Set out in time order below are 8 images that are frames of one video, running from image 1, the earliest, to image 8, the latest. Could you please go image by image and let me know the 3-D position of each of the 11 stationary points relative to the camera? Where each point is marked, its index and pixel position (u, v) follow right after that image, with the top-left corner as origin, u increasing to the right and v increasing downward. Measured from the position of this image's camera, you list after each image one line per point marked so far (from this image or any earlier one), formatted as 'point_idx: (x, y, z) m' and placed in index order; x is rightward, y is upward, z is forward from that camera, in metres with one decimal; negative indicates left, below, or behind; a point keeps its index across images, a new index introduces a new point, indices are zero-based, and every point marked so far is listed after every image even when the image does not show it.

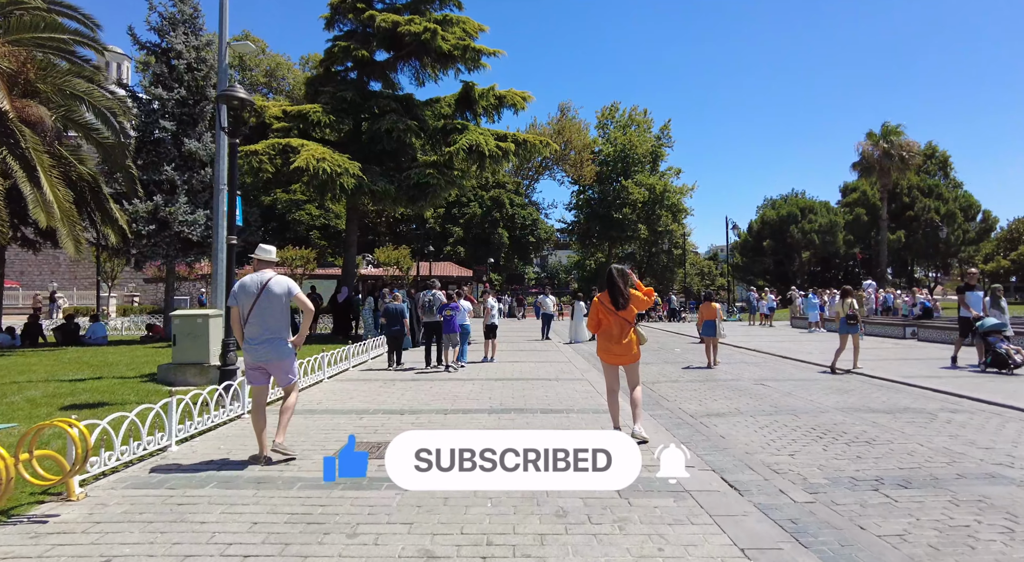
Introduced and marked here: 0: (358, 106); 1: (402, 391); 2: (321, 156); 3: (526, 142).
0: (-4.7, +5.4, +18.4) m
1: (-1.7, -1.7, +9.0) m
2: (-4.9, +3.2, +15.4) m
3: (+0.4, +4.4, +19.2) m
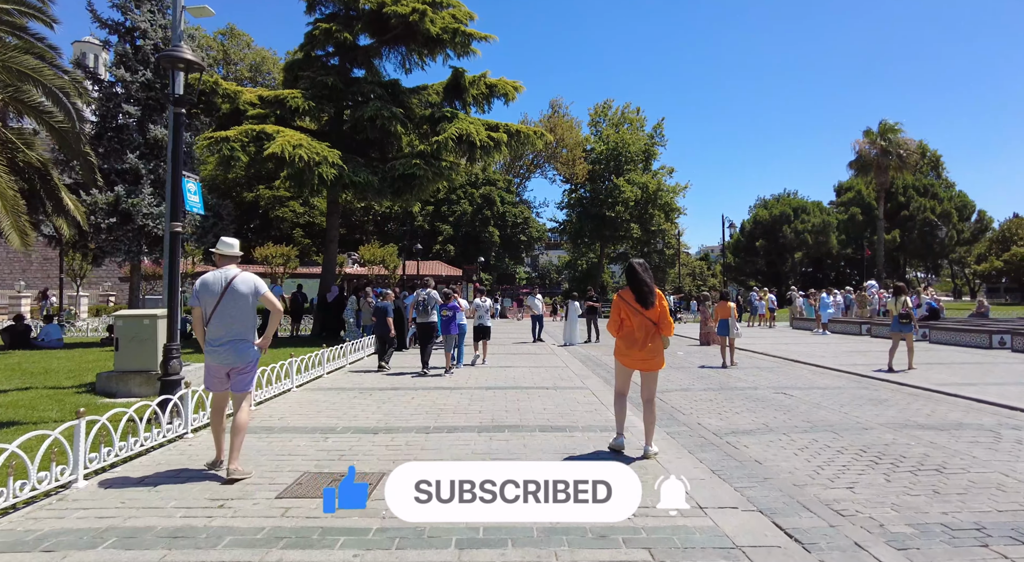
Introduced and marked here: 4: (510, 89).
0: (-5.0, +5.4, +17.3) m
1: (-1.8, -1.6, +8.0) m
2: (-5.1, +3.3, +14.2) m
3: (+0.2, +4.5, +18.1) m
4: (0.0, +6.0, +18.8) m
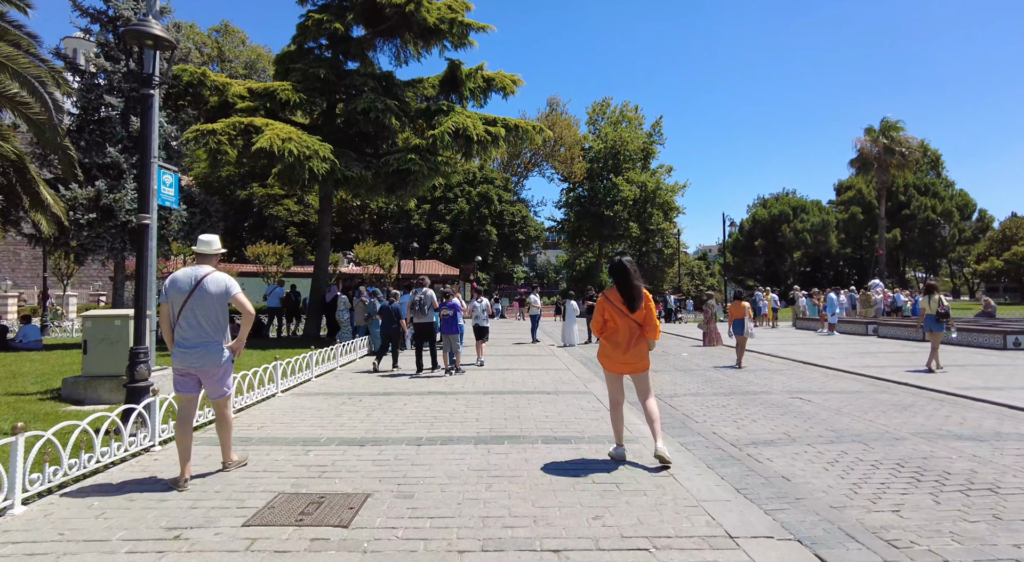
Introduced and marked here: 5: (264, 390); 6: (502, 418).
0: (-5.0, +5.5, +16.7) m
1: (-1.8, -1.6, +7.4) m
2: (-5.2, +3.3, +13.7) m
3: (+0.1, +4.5, +17.6) m
4: (-0.1, +6.0, +18.3) m
5: (-3.3, -1.5, +8.1) m
6: (-0.1, -1.5, +6.7) m
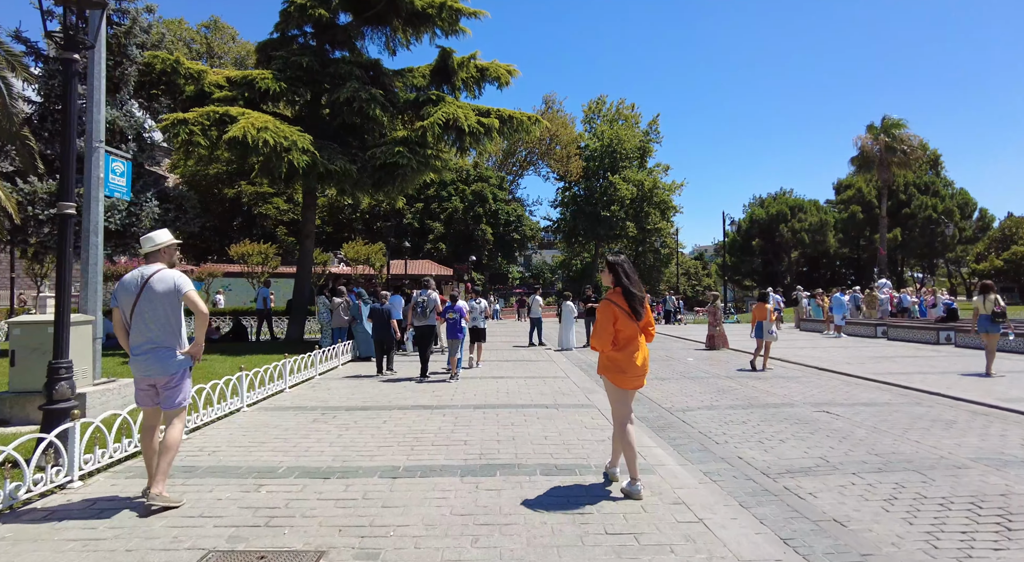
0: (-5.2, +5.5, +15.8) m
1: (-1.8, -1.6, +6.5) m
2: (-5.3, +3.3, +12.8) m
3: (0.0, +4.5, +16.7) m
4: (-0.3, +6.0, +17.4) m
5: (-3.4, -1.5, +7.2) m
6: (-0.2, -1.6, +5.8) m
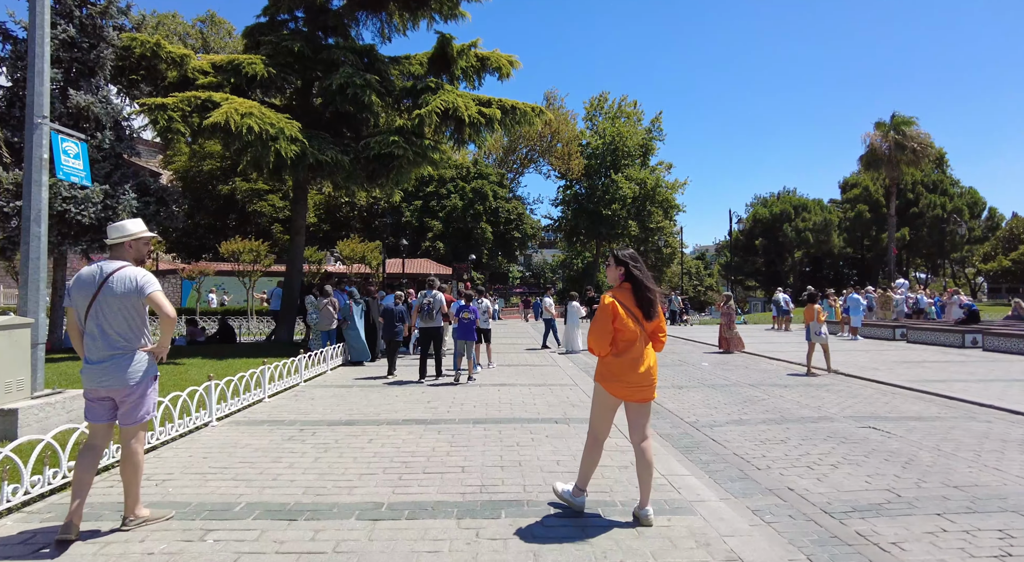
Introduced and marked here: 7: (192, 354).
0: (-5.1, +5.5, +14.9) m
1: (-1.8, -1.6, +5.6) m
2: (-5.2, +3.3, +11.9) m
3: (0.0, +4.5, +15.8) m
4: (-0.2, +6.0, +16.5) m
5: (-3.3, -1.4, +6.3) m
6: (-0.1, -1.5, +5.0) m
7: (-7.4, -1.7, +13.9) m
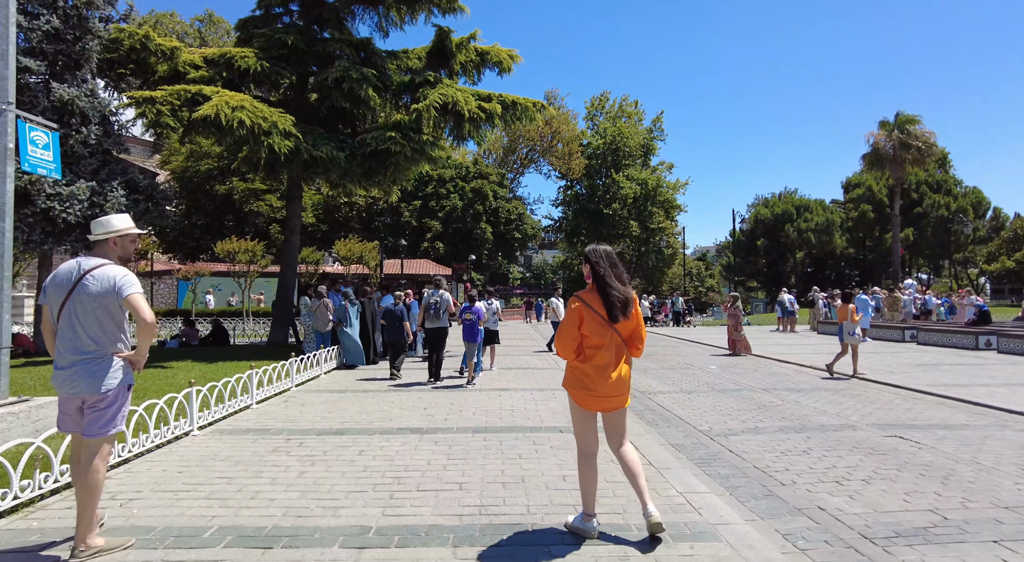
0: (-5.1, +5.5, +14.5) m
1: (-1.8, -1.6, +5.2) m
2: (-5.2, +3.3, +11.4) m
3: (+0.1, +4.5, +15.4) m
4: (-0.2, +6.0, +16.1) m
5: (-3.3, -1.4, +5.8) m
6: (-0.1, -1.5, +4.5) m
7: (-7.4, -1.7, +13.5) m
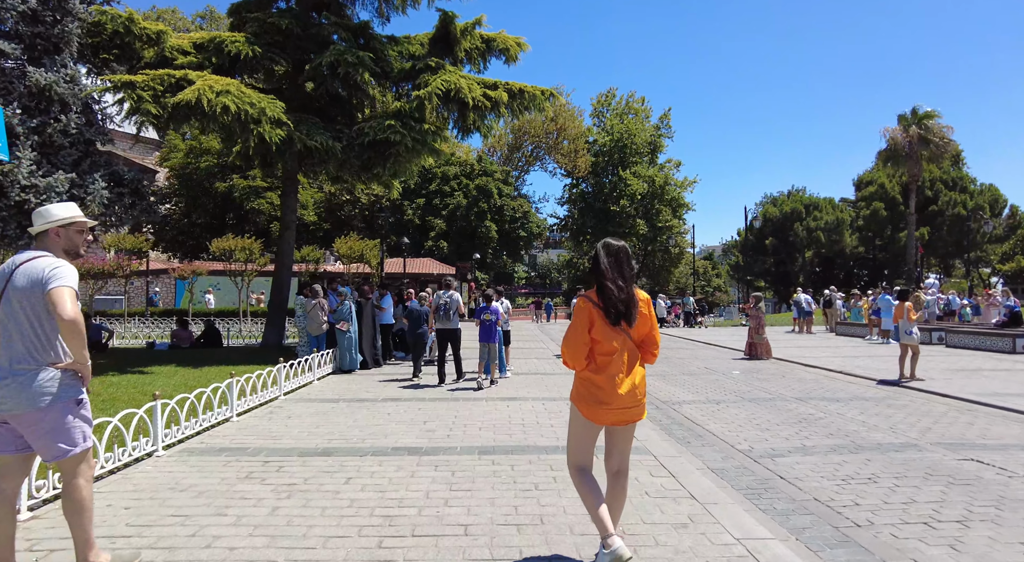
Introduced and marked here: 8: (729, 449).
0: (-4.9, +5.5, +13.7) m
1: (-1.7, -1.6, +4.3) m
2: (-5.1, +3.4, +10.6) m
3: (+0.2, +4.6, +14.5) m
4: (0.0, +6.0, +15.2) m
5: (-3.2, -1.4, +5.0) m
6: (0.0, -1.5, +3.7) m
7: (-7.3, -1.7, +12.7) m
8: (+2.1, -1.7, +5.9) m
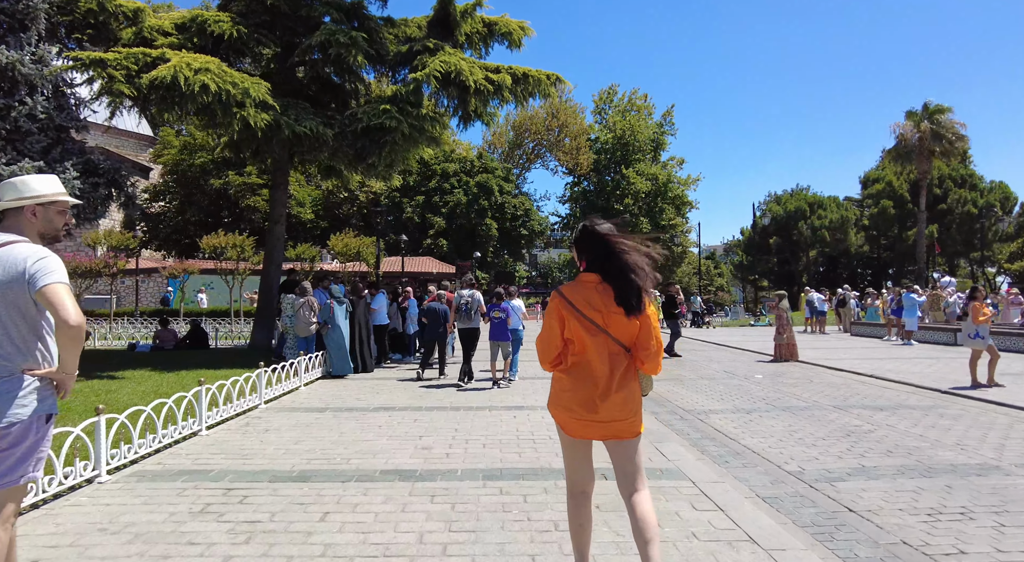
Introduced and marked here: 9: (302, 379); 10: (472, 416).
0: (-4.8, +5.6, +12.8) m
1: (-1.6, -1.5, +3.5) m
2: (-5.0, +3.4, +9.7) m
3: (+0.3, +4.6, +13.7) m
4: (+0.1, +6.1, +14.4) m
5: (-3.1, -1.3, +4.1) m
6: (+0.1, -1.4, +2.8) m
7: (-7.2, -1.6, +11.8) m
8: (+2.2, -1.6, +5.1) m
9: (-3.3, -1.5, +9.5) m
10: (-0.4, -1.6, +7.0) m
